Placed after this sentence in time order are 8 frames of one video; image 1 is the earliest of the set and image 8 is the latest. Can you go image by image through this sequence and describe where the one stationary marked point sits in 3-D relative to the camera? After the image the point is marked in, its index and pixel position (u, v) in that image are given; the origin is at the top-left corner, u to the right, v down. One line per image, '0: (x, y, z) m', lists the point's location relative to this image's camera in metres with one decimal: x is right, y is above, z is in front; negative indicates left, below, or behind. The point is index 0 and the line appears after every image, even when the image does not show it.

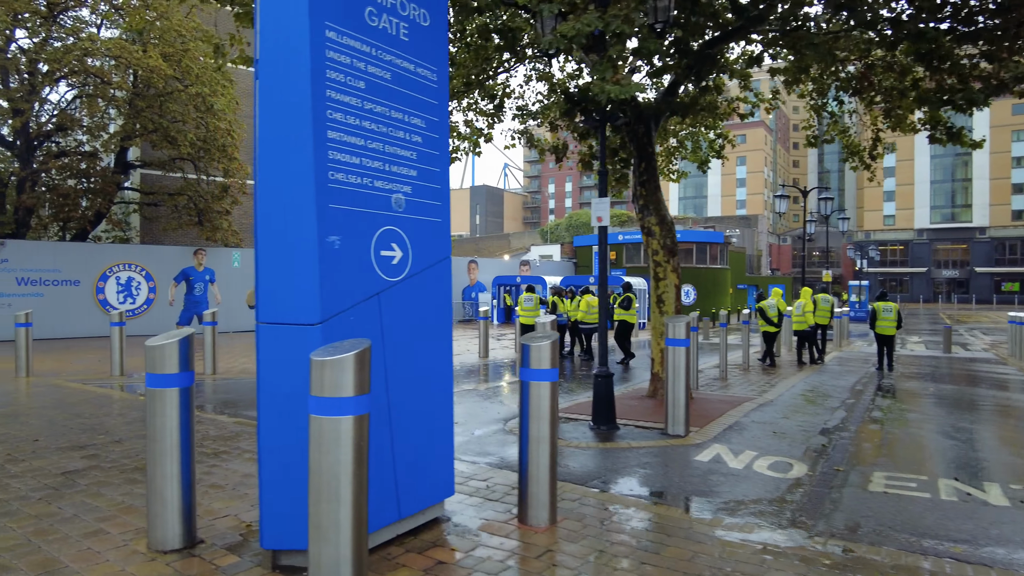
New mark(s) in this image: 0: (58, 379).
0: (-7.6, -1.5, +11.3) m
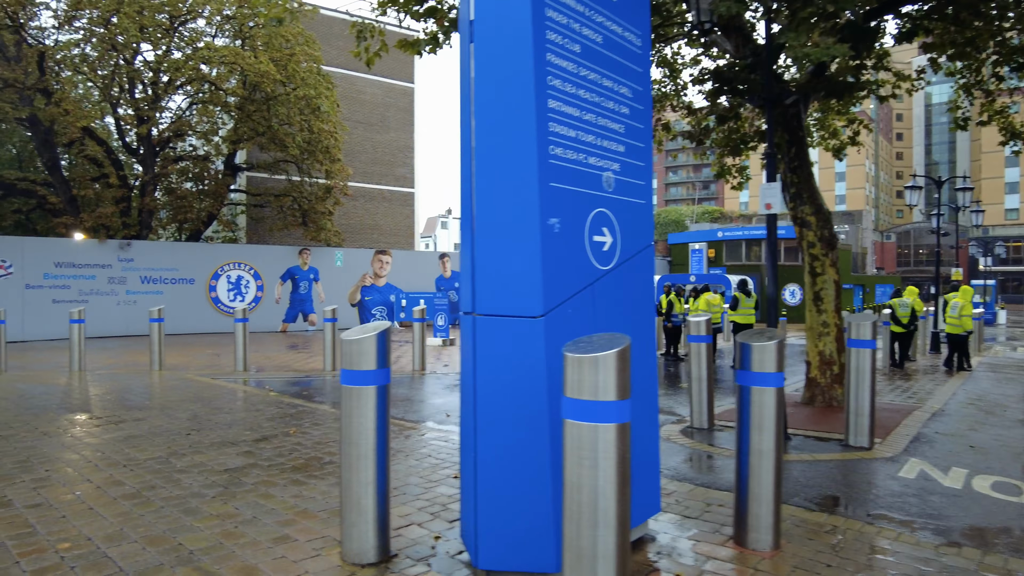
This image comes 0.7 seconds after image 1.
0: (-5.6, -1.5, +11.7) m
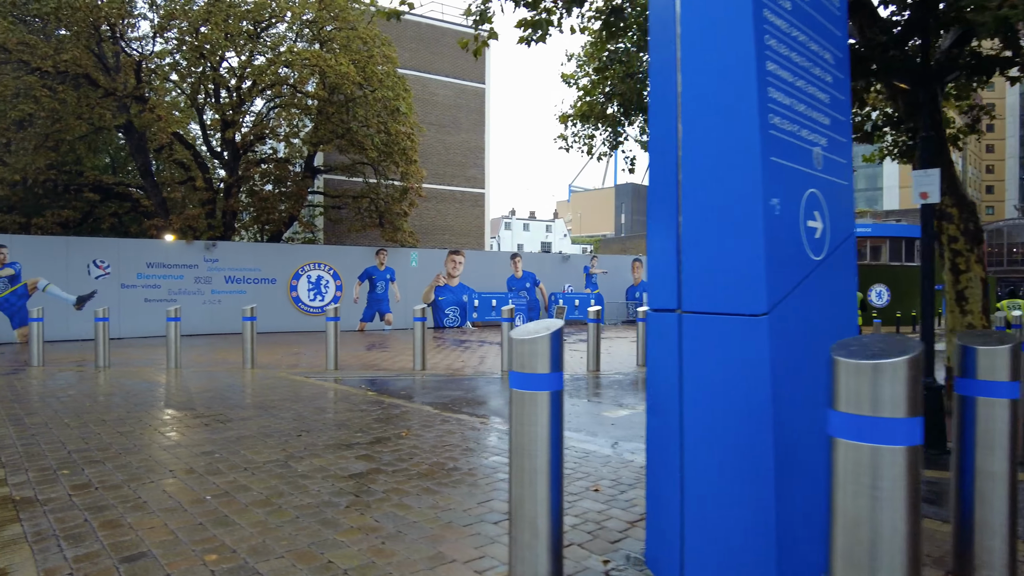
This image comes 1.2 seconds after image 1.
0: (-4.0, -1.5, +11.7) m
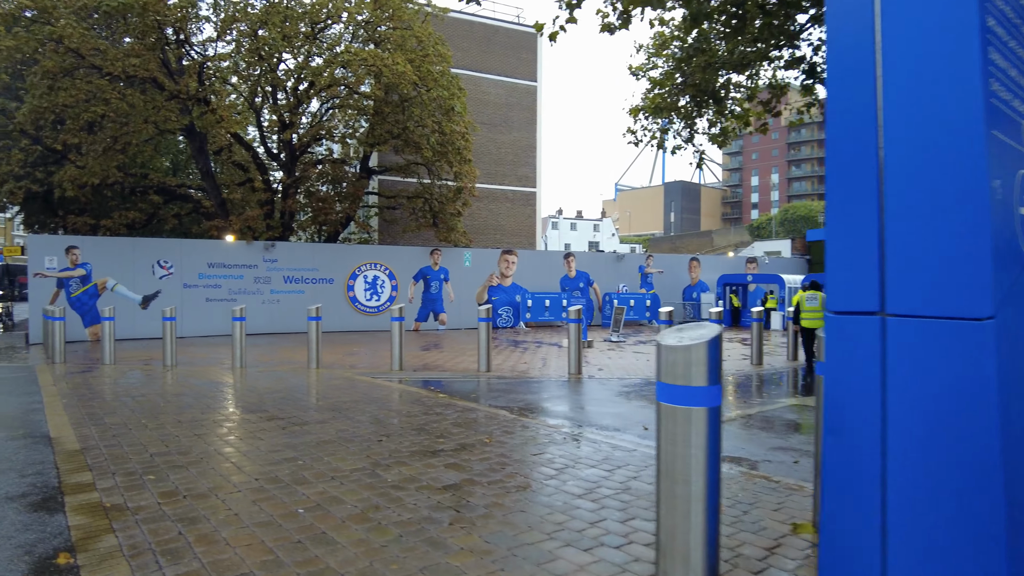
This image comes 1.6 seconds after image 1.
0: (-2.9, -1.5, +11.6) m
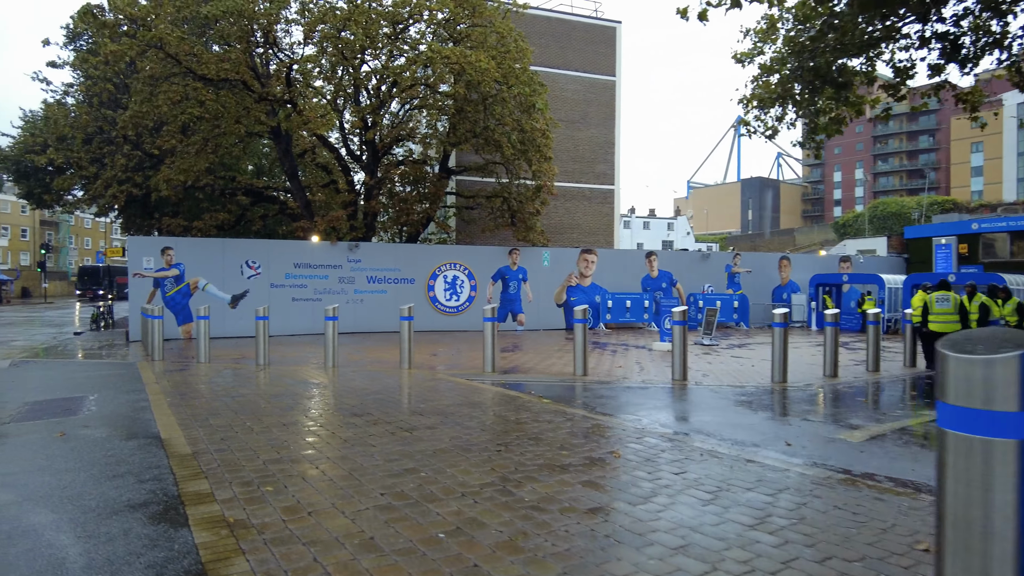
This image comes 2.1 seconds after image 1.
0: (-1.3, -1.5, +11.3) m
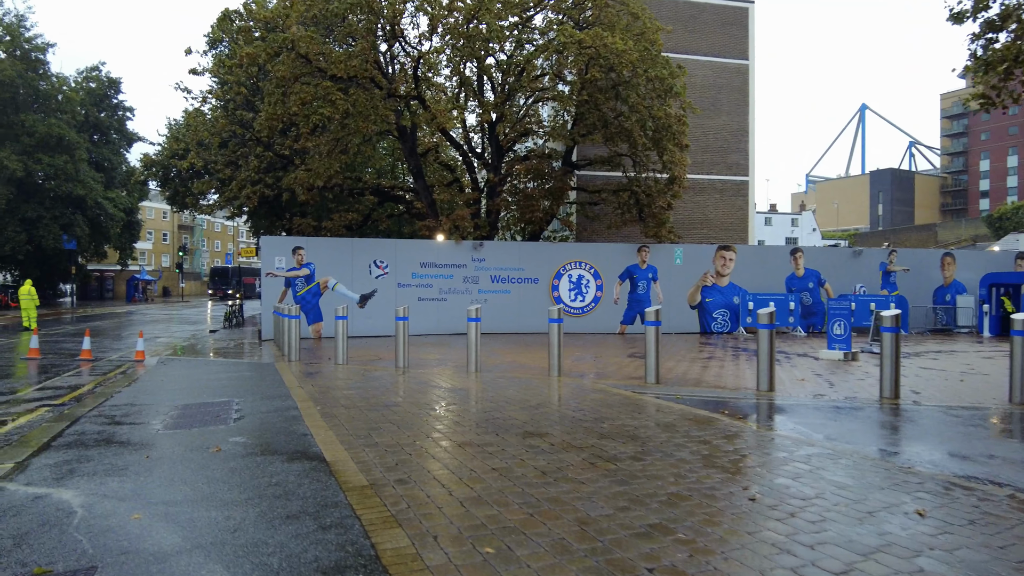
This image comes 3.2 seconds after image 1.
0: (+1.2, -1.4, +10.2) m
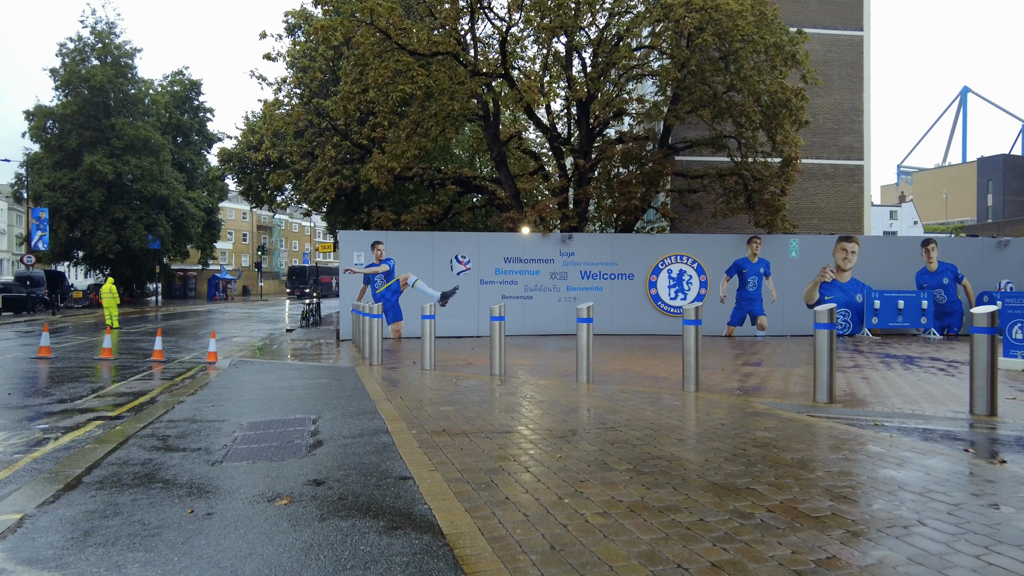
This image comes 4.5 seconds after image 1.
0: (+2.8, -1.4, +8.2) m
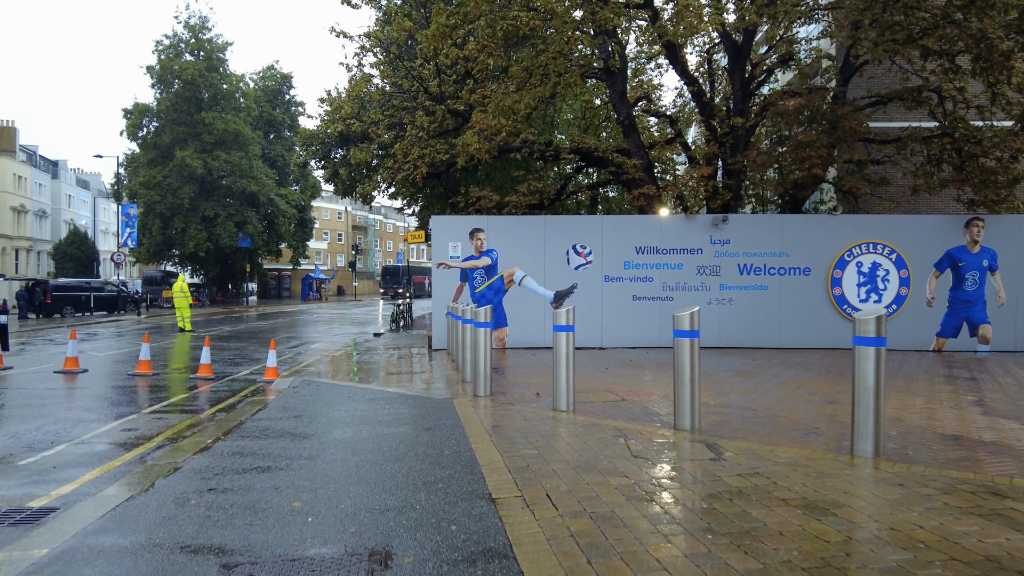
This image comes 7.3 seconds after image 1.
0: (+4.3, -1.3, +3.7) m
